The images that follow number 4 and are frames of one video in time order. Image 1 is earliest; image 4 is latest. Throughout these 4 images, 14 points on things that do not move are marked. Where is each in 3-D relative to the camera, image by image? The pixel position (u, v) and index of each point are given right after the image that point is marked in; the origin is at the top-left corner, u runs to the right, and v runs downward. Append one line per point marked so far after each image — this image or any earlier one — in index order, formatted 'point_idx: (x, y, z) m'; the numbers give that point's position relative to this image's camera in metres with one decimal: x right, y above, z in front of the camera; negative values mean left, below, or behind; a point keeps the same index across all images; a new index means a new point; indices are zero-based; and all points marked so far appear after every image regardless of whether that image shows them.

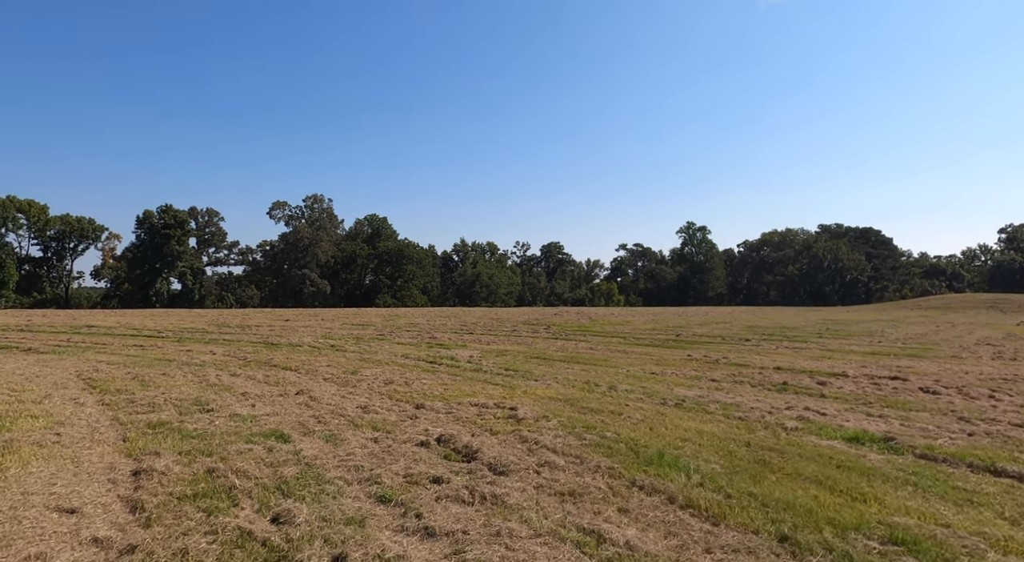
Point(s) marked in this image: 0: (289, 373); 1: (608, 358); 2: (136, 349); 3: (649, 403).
0: (-5.0, -2.0, +13.6) m
1: (+3.1, -2.5, +19.7) m
2: (-11.4, -2.1, +18.6) m
3: (+2.4, -2.2, +10.8) m
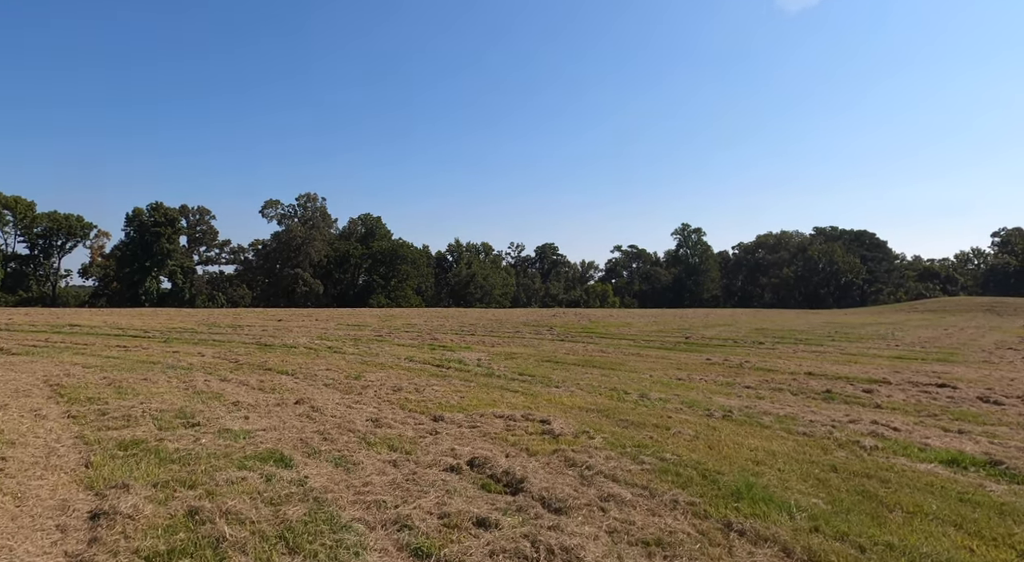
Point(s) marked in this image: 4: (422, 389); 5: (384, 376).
0: (-4.6, -2.0, +12.3) m
1: (+3.4, -2.5, +18.5) m
2: (-11.1, -2.0, +17.2) m
3: (+2.8, -2.1, +9.6) m
4: (-1.7, -2.0, +11.5) m
5: (-2.7, -2.1, +13.1) m
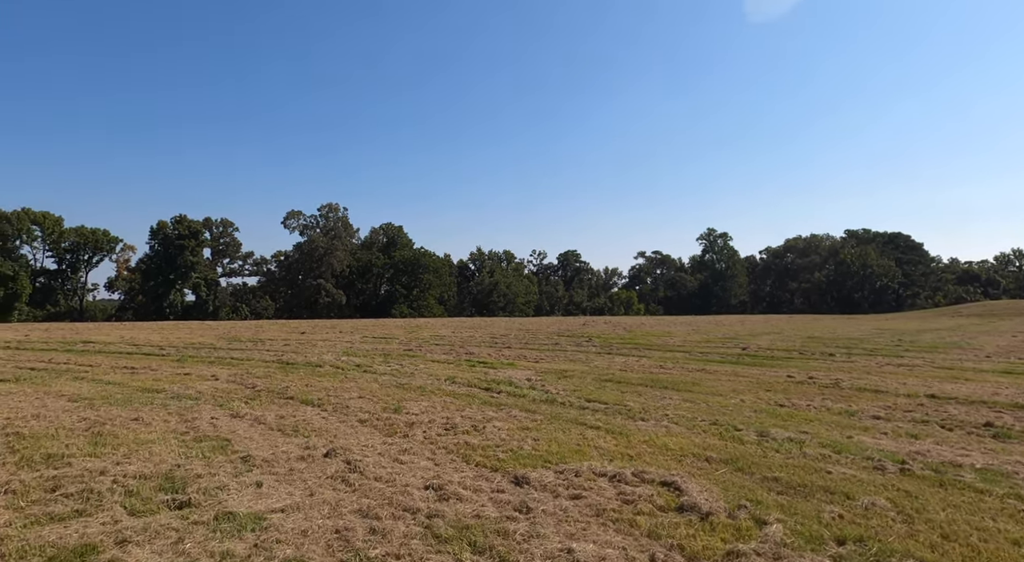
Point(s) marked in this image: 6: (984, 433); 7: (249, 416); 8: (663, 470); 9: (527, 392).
0: (-3.3, -2.2, +10.0) m
1: (+4.9, -2.6, +16.0) m
2: (-9.6, -2.3, +15.2) m
3: (+4.0, -2.2, +7.1) m
4: (-0.4, -2.2, +9.1) m
5: (-1.5, -2.2, +10.8) m
6: (+7.2, -2.3, +9.5) m
7: (-4.1, -2.1, +9.5) m
8: (+1.7, -2.1, +6.8) m
9: (+0.3, -2.5, +14.0) m
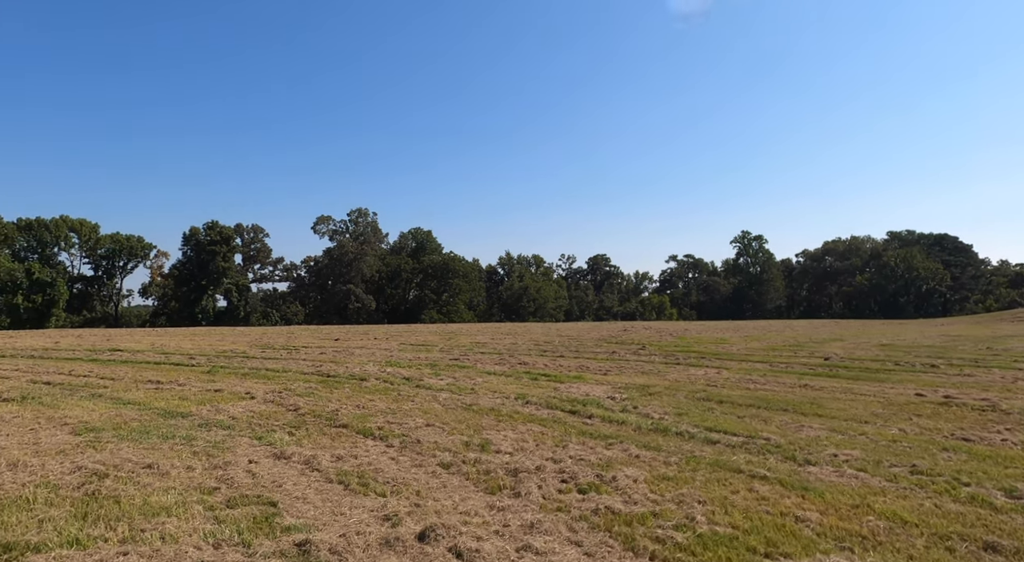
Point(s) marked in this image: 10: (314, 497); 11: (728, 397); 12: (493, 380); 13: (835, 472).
0: (-1.7, -2.1, +7.7) m
1: (+6.7, -2.6, +13.3) m
2: (-7.8, -2.4, +13.1) m
3: (+5.5, -2.1, +4.5) m
4: (+1.1, -2.2, +6.6) m
5: (+0.1, -2.2, +8.4) m
6: (+8.8, -2.3, +6.7) m
7: (-2.5, -2.1, +7.2) m
8: (+3.1, -2.0, +4.3) m
9: (+2.1, -2.5, +11.5) m
10: (-1.9, -2.0, +5.8) m
11: (+5.0, -2.7, +14.3) m
12: (-0.5, -2.8, +17.4) m
13: (+3.9, -2.3, +7.4) m
